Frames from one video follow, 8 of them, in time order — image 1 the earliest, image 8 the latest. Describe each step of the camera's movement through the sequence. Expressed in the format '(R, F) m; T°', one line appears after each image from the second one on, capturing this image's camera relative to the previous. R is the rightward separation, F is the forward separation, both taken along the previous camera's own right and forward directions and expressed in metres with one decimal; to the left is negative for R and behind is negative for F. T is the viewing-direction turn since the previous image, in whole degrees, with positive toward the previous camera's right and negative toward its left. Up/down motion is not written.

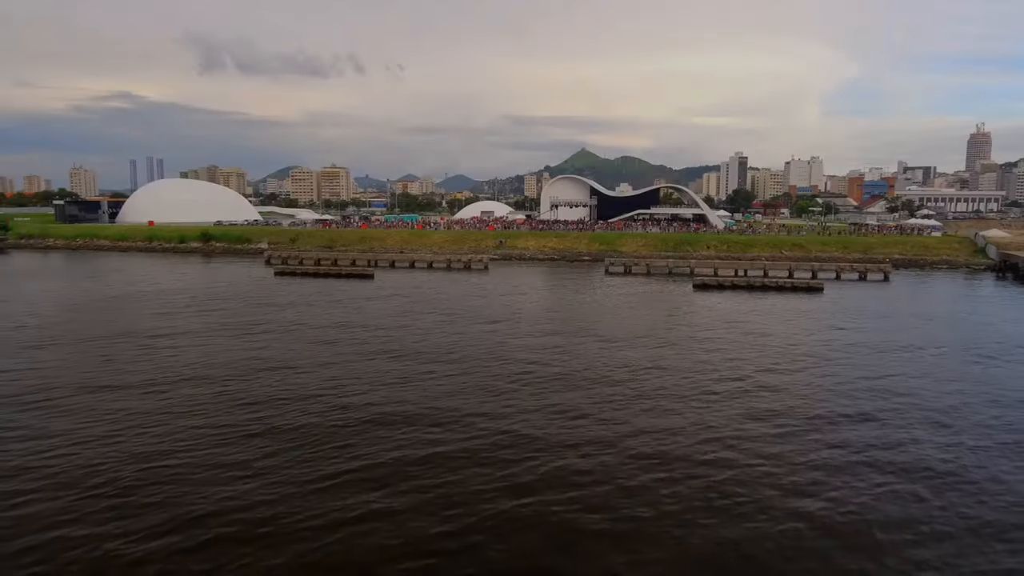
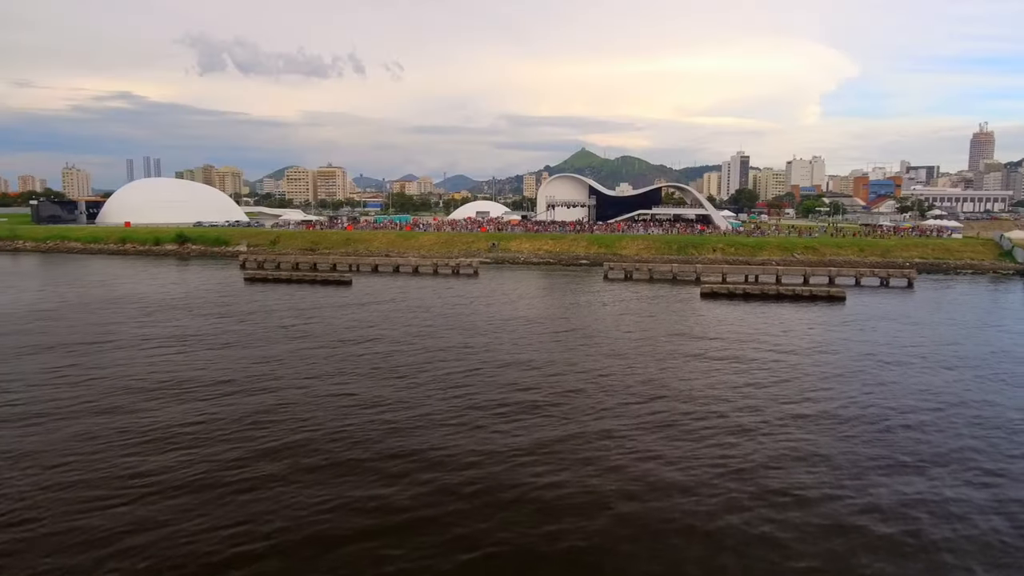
(+1.0, +4.3) m; 0°
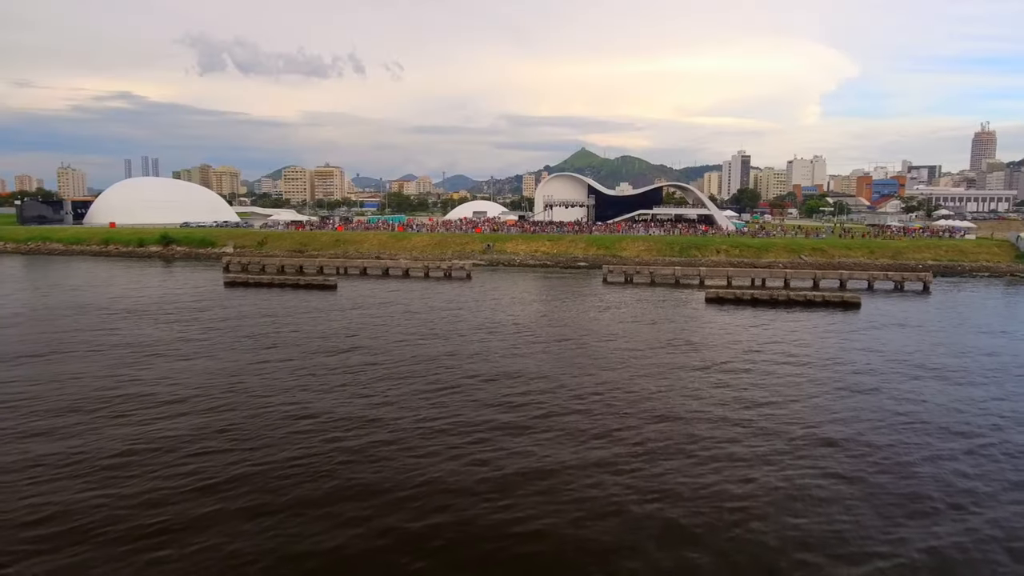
(+0.6, +2.5) m; 0°
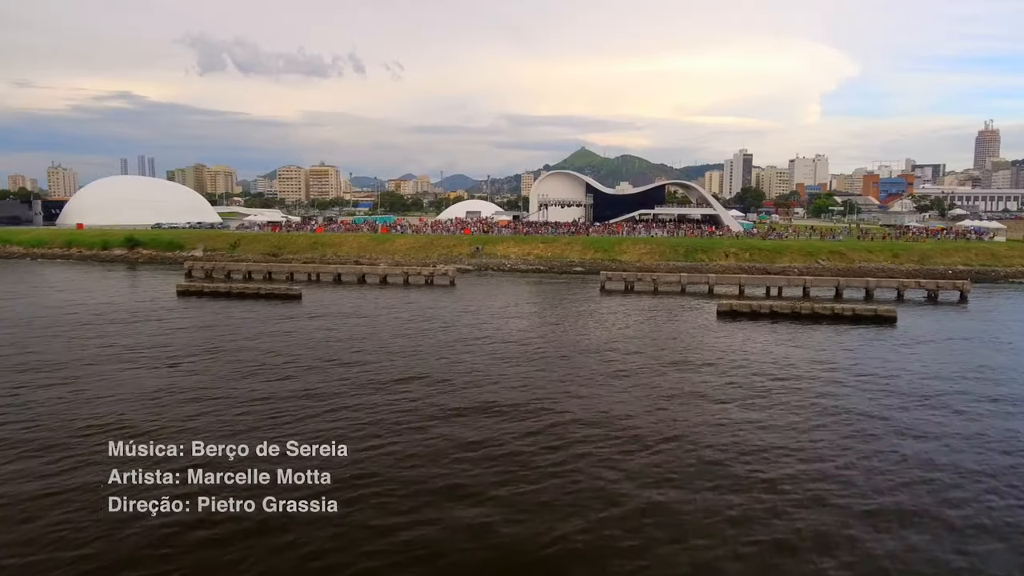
(+1.2, +5.0) m; 0°
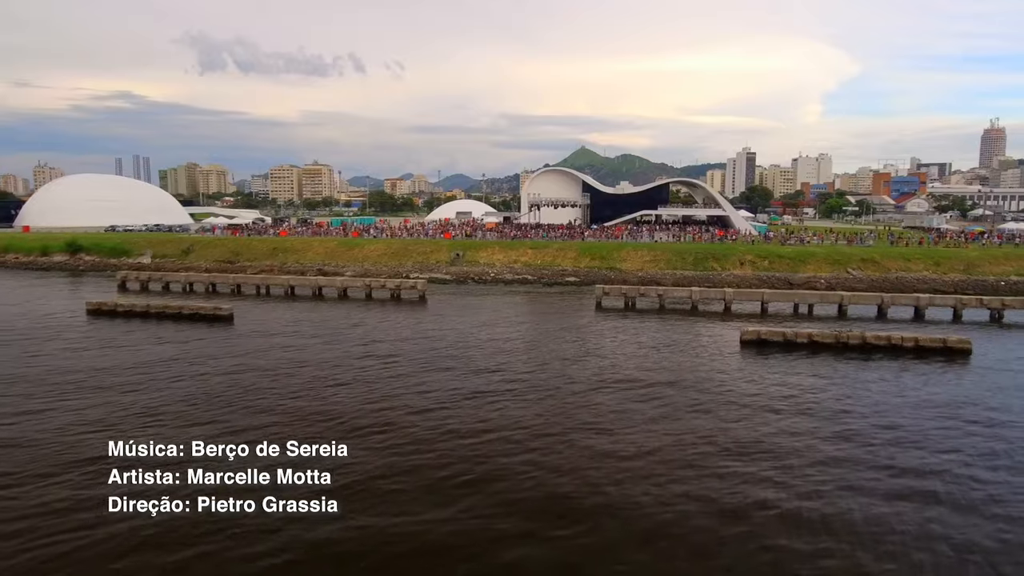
(+1.7, +7.0) m; 0°
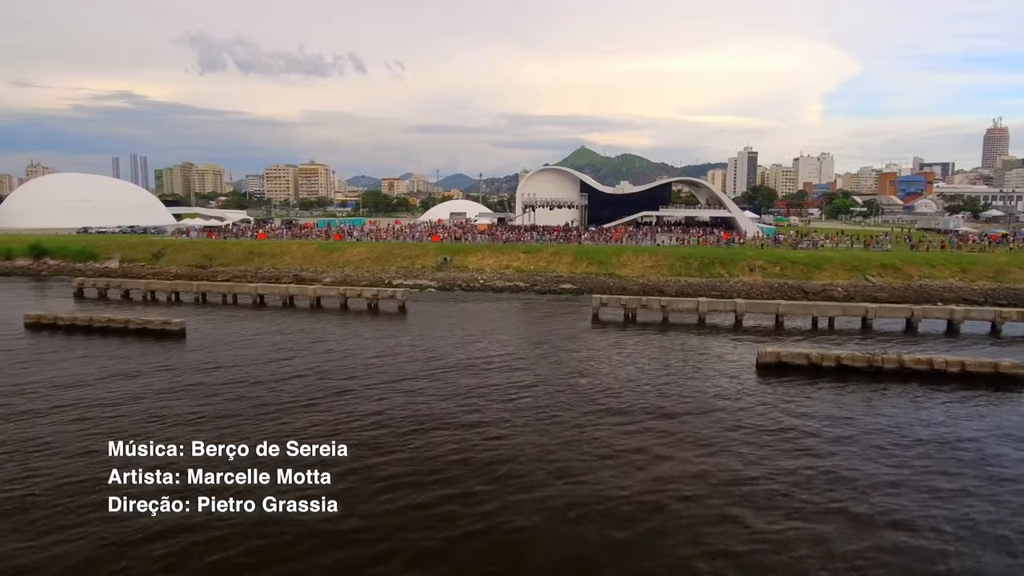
(+0.9, +3.6) m; 0°
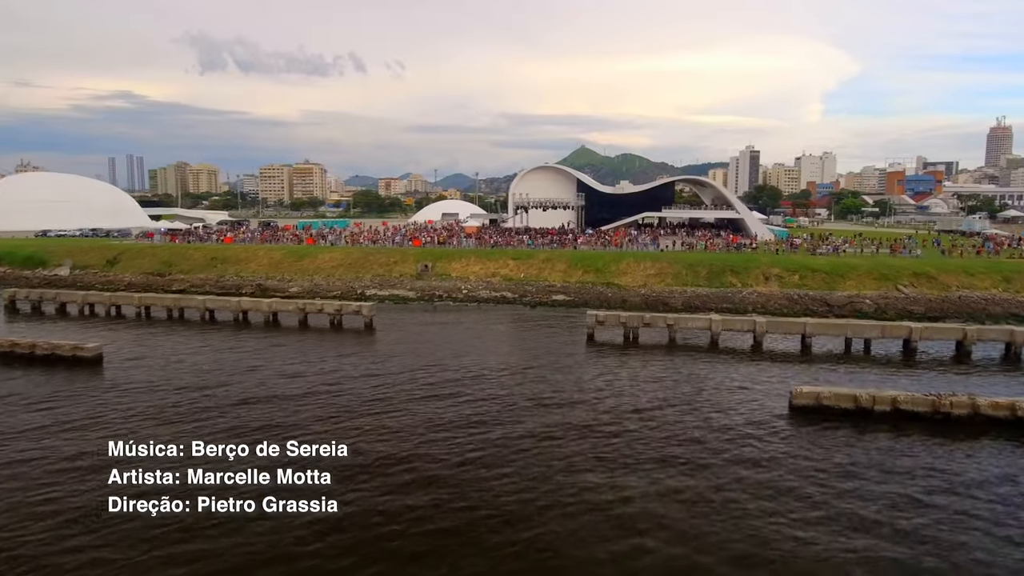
(+1.2, +4.7) m; 0°
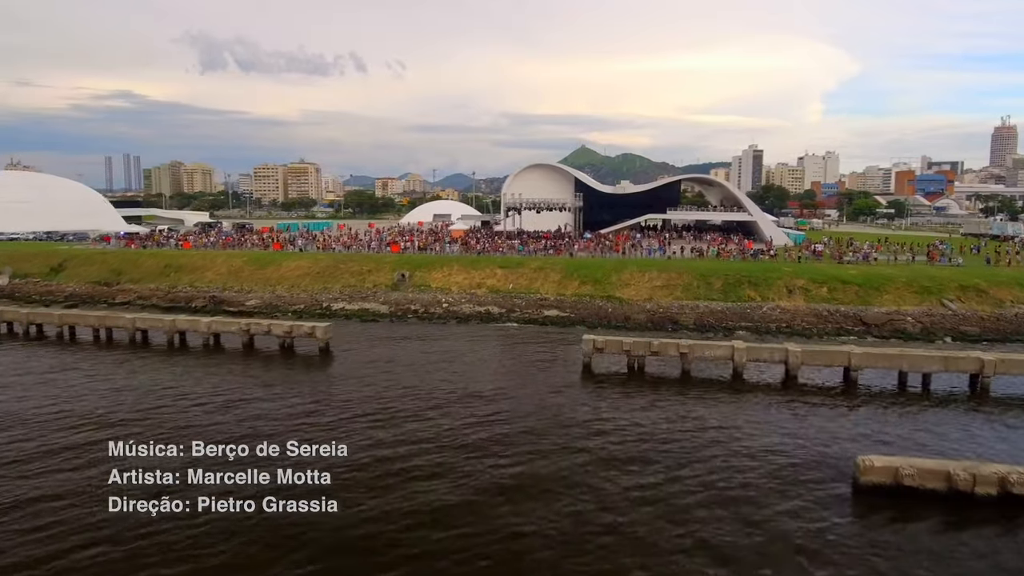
(+1.0, +5.0) m; 0°
